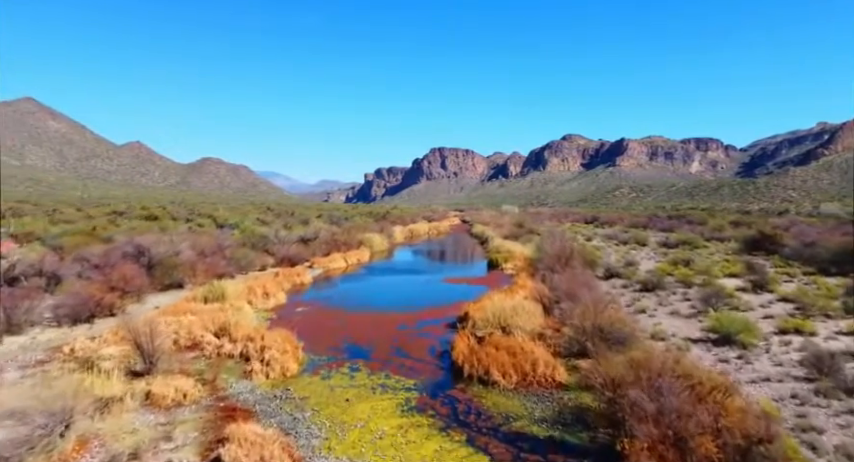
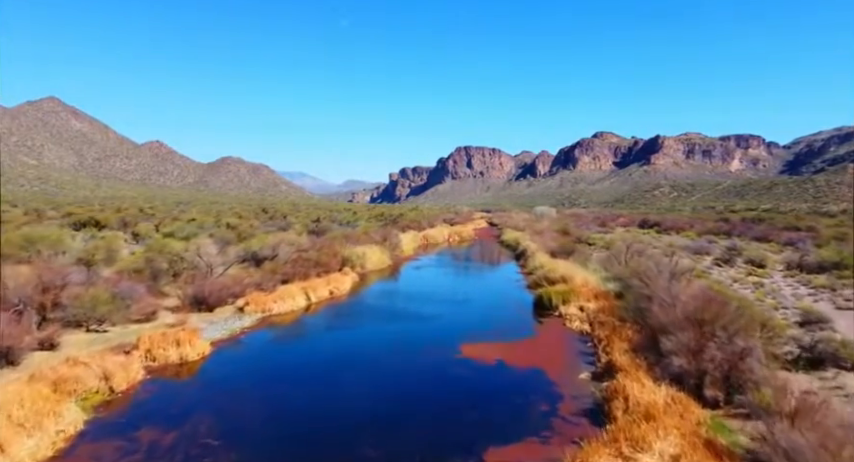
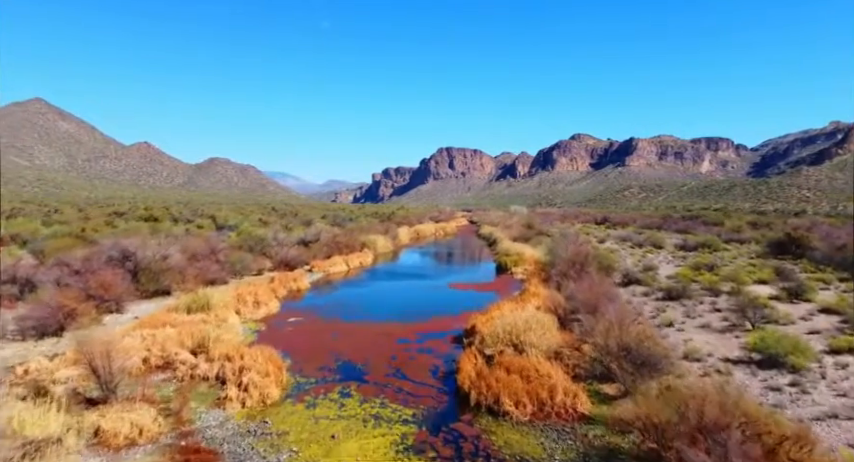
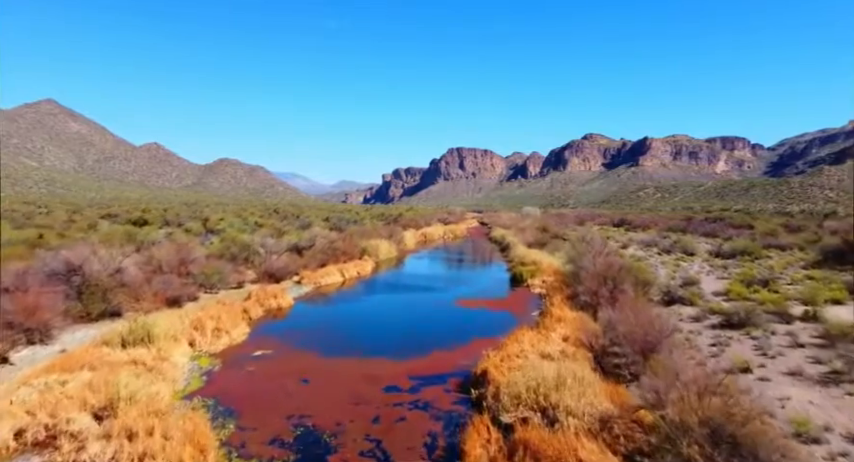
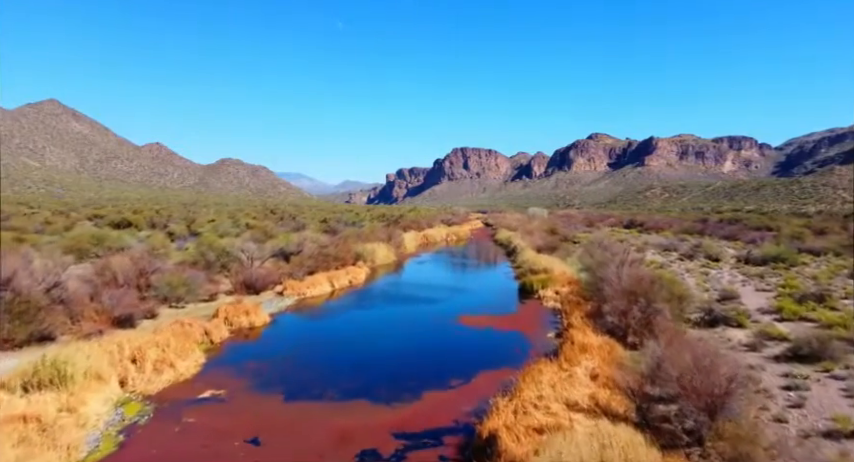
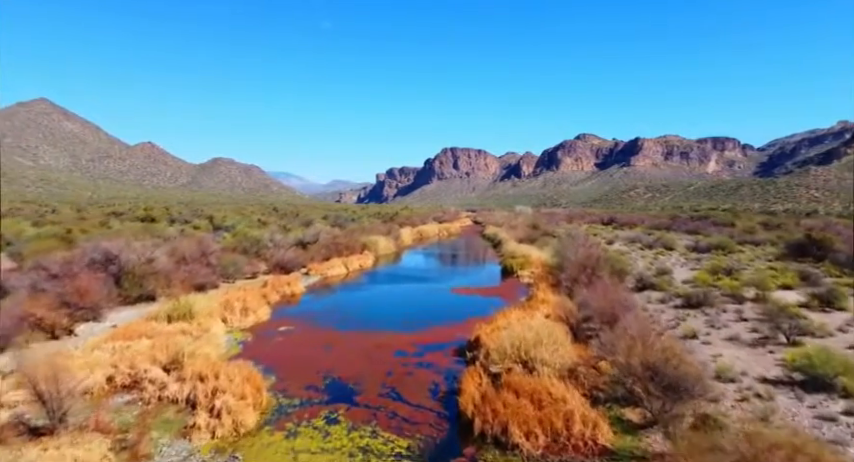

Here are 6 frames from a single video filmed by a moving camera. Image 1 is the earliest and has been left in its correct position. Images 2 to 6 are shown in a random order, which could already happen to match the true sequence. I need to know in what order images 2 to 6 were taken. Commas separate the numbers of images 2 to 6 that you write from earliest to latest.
3, 6, 4, 5, 2
